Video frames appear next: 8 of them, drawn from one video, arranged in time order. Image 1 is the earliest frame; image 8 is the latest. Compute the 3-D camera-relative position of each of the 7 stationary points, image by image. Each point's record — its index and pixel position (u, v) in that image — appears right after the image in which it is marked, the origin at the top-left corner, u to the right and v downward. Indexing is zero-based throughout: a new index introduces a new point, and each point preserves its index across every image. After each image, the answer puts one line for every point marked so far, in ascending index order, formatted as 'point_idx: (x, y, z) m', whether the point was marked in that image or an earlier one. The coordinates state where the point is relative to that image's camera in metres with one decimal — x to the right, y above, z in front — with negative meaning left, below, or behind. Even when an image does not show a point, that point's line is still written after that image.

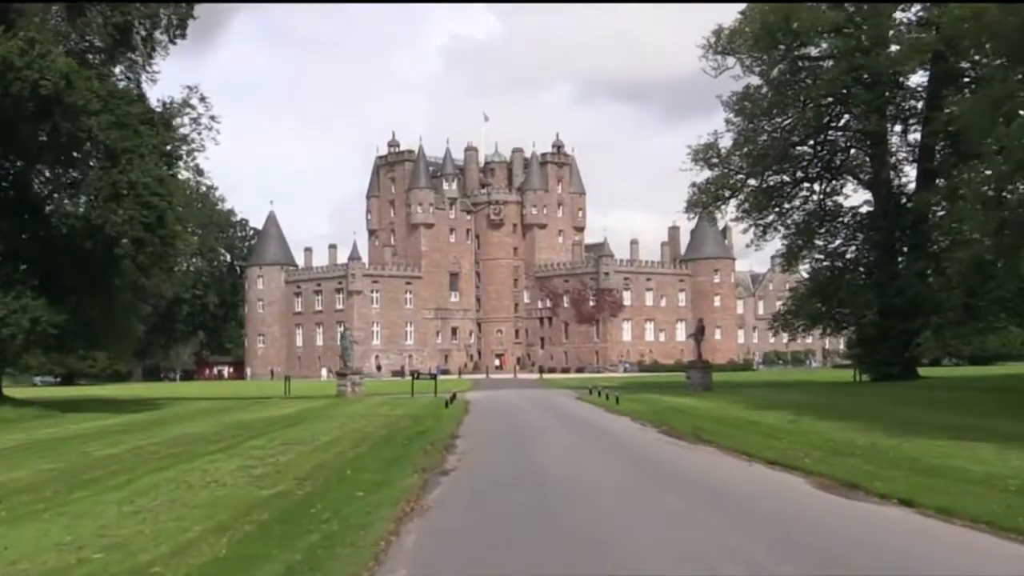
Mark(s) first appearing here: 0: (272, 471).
0: (-3.5, -2.7, +16.4) m
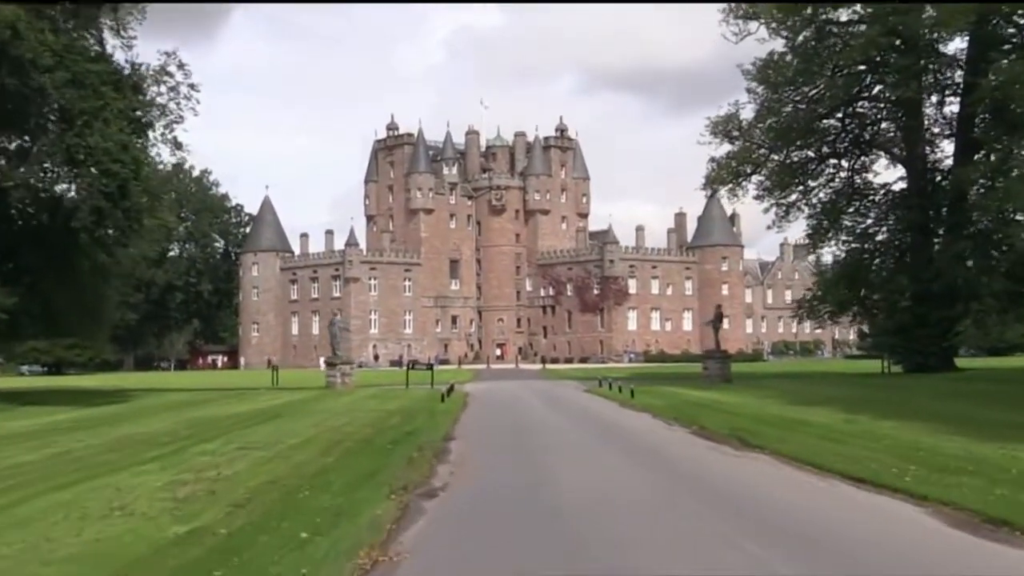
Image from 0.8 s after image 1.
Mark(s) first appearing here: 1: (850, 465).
0: (-3.5, -2.3, +12.5) m
1: (+4.6, -2.4, +15.3) m
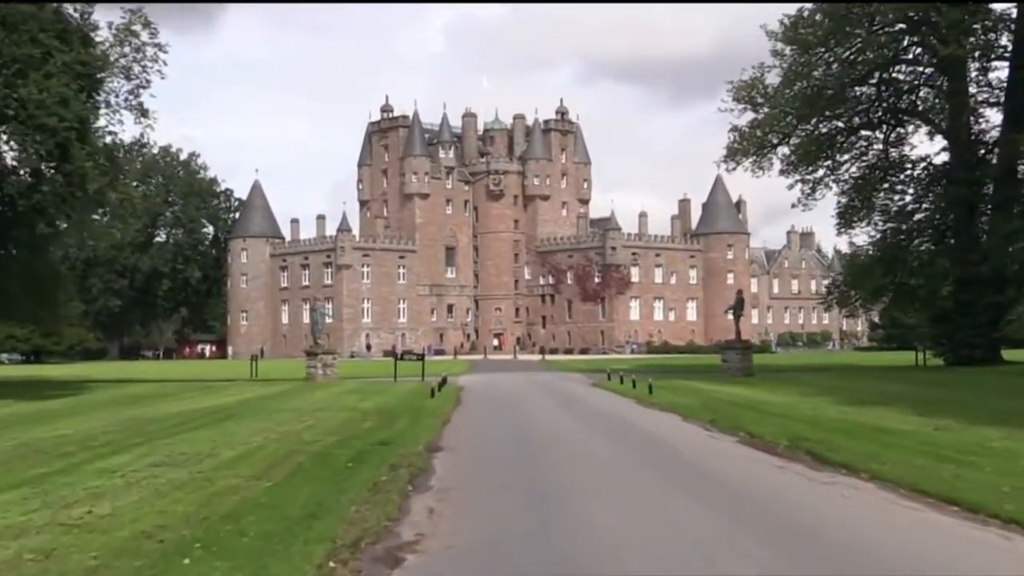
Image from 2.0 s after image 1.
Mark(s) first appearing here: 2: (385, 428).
0: (-3.4, -1.9, +8.0) m
1: (+4.7, -2.1, +10.8) m
2: (-2.2, -2.4, +19.6) m
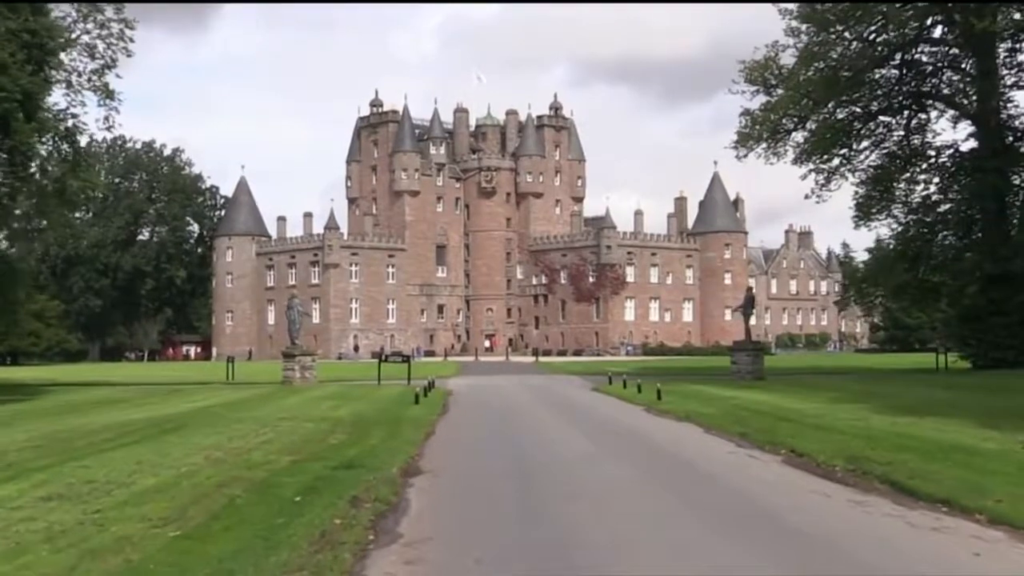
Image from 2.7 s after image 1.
0: (-3.4, -1.7, +4.7) m
1: (+4.7, -1.9, +7.7) m
2: (-2.3, -2.3, +16.4) m
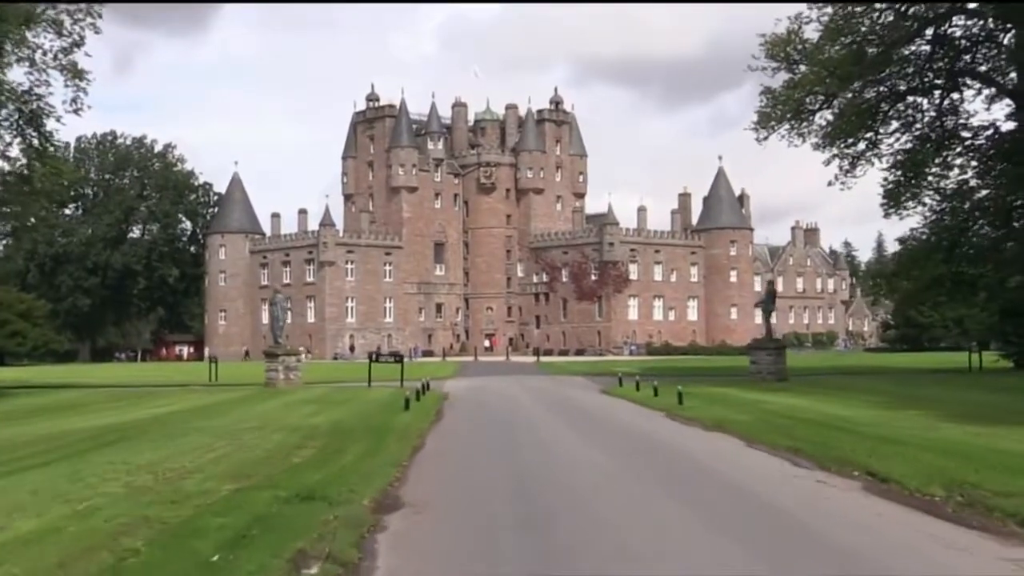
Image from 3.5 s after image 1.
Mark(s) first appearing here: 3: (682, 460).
0: (-3.3, -1.5, +1.6) m
1: (+4.7, -1.7, +4.5) m
2: (-2.3, -2.1, +13.3) m
3: (+2.6, -2.7, +17.2) m
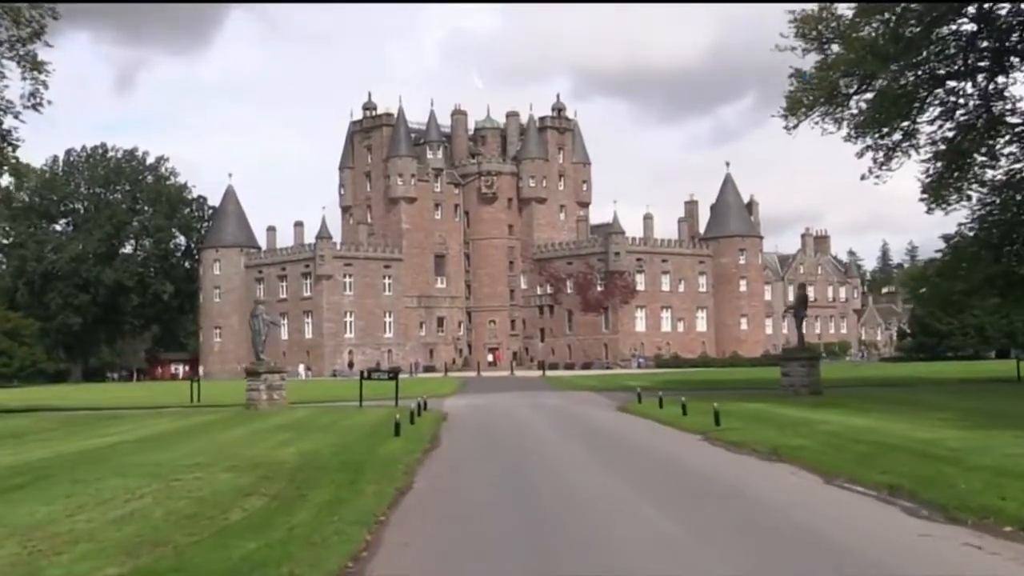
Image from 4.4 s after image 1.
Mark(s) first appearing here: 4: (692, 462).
0: (-3.2, -1.3, -1.9) m
1: (+4.8, -1.4, +1.0) m
2: (-2.1, -2.0, +9.7) m
3: (+2.8, -2.7, +13.7) m
4: (+2.9, -2.7, +17.5) m
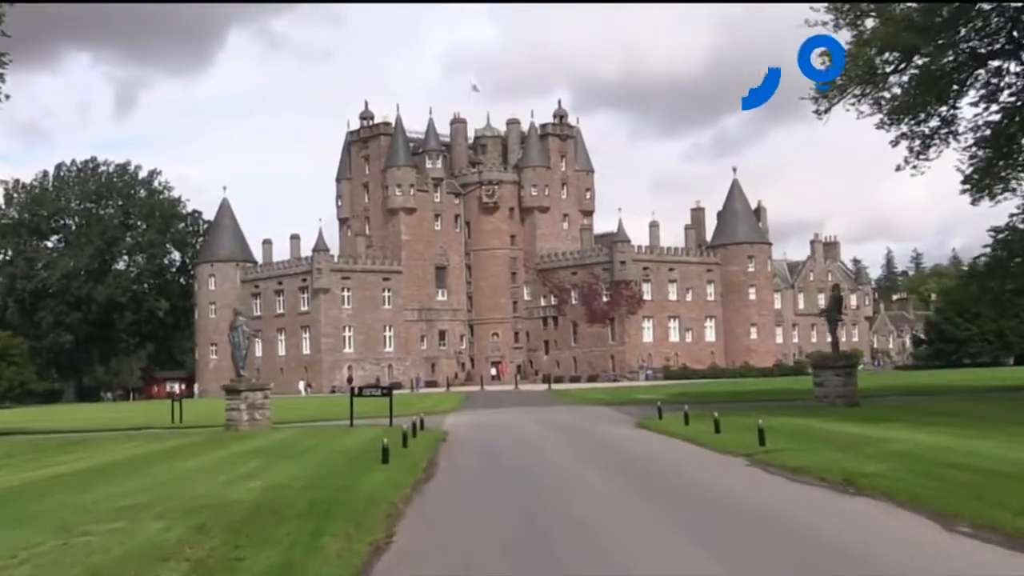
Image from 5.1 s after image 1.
0: (-3.2, -1.1, -5.1) m
1: (+4.9, -1.1, -2.2) m
2: (-2.0, -1.9, +6.6) m
3: (+2.9, -2.5, +10.5) m
4: (+3.1, -2.6, +14.3) m
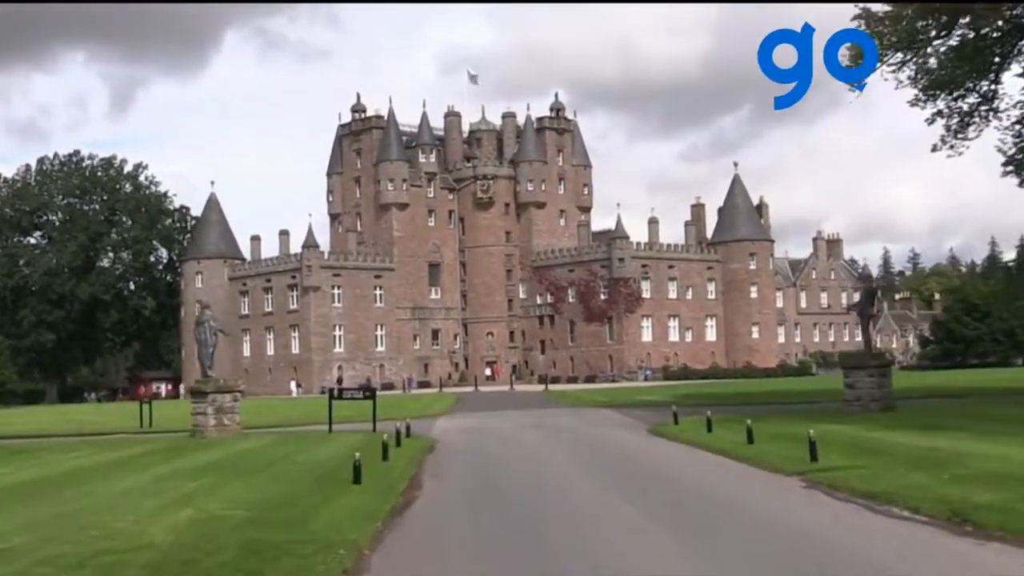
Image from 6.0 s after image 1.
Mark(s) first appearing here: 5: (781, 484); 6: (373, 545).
0: (-3.1, -0.8, -8.2) m
1: (+5.0, -0.9, -5.3) m
2: (-2.0, -1.7, +3.5) m
3: (+2.9, -2.3, +7.4) m
4: (+3.1, -2.4, +11.2) m
5: (+3.5, -2.4, +14.8) m
6: (-1.7, -2.3, +10.6) m
